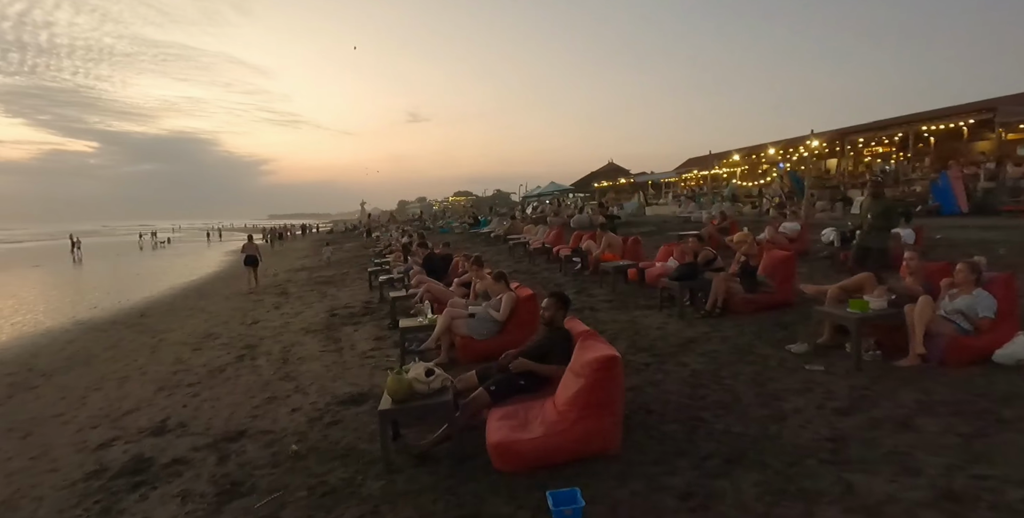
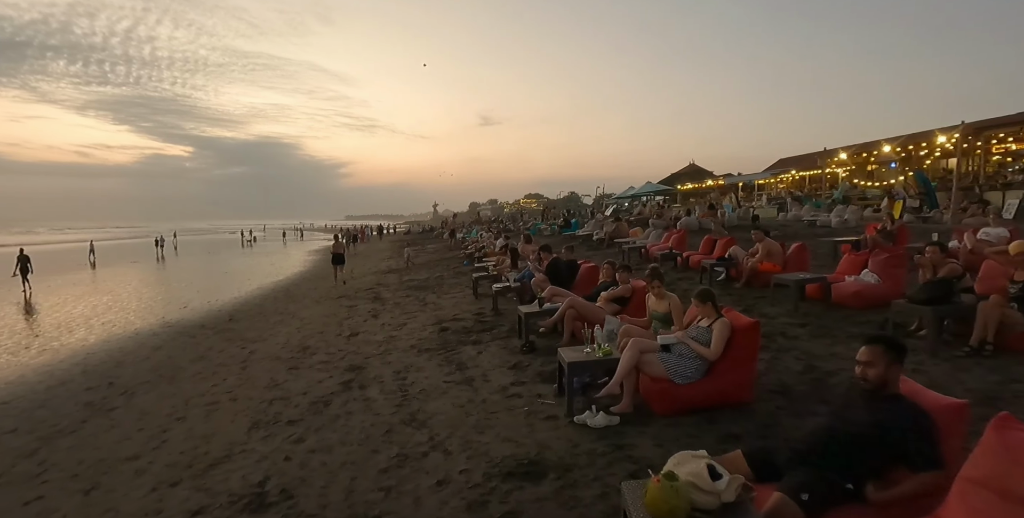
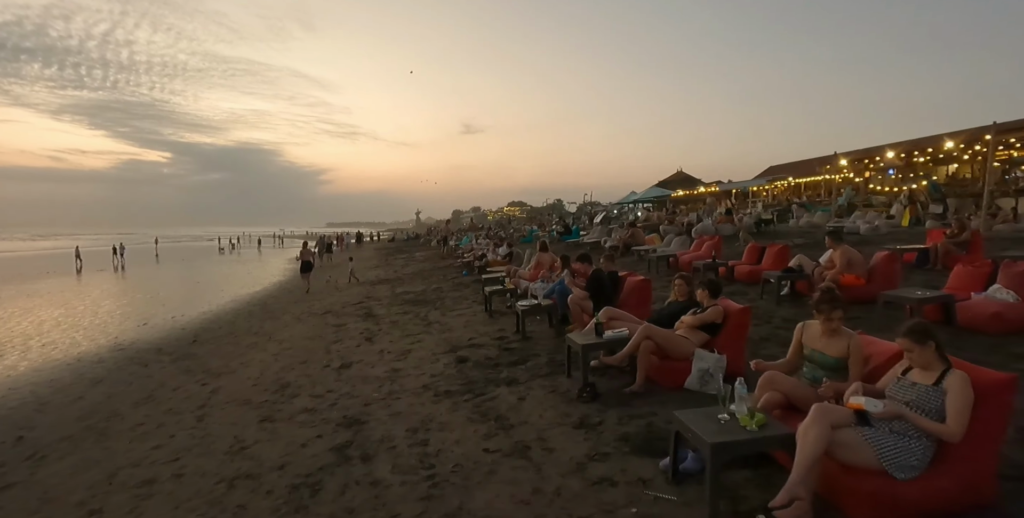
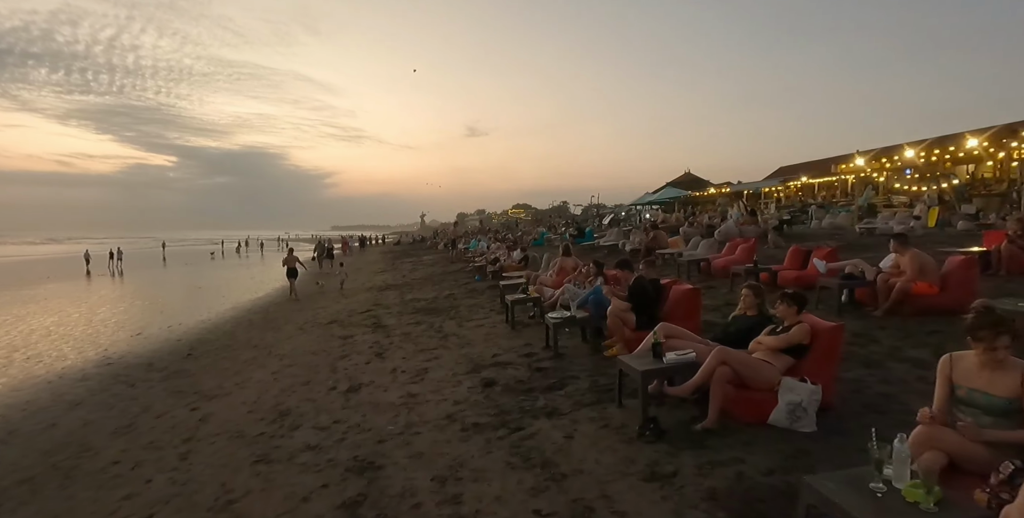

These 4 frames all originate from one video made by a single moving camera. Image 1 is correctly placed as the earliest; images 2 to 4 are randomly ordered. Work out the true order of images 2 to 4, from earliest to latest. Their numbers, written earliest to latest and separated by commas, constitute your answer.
2, 3, 4
